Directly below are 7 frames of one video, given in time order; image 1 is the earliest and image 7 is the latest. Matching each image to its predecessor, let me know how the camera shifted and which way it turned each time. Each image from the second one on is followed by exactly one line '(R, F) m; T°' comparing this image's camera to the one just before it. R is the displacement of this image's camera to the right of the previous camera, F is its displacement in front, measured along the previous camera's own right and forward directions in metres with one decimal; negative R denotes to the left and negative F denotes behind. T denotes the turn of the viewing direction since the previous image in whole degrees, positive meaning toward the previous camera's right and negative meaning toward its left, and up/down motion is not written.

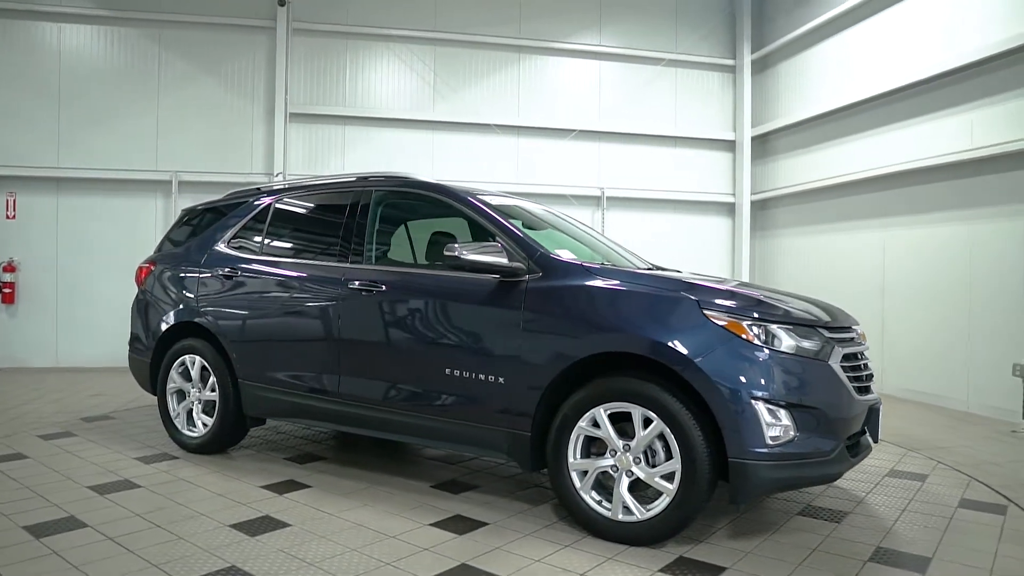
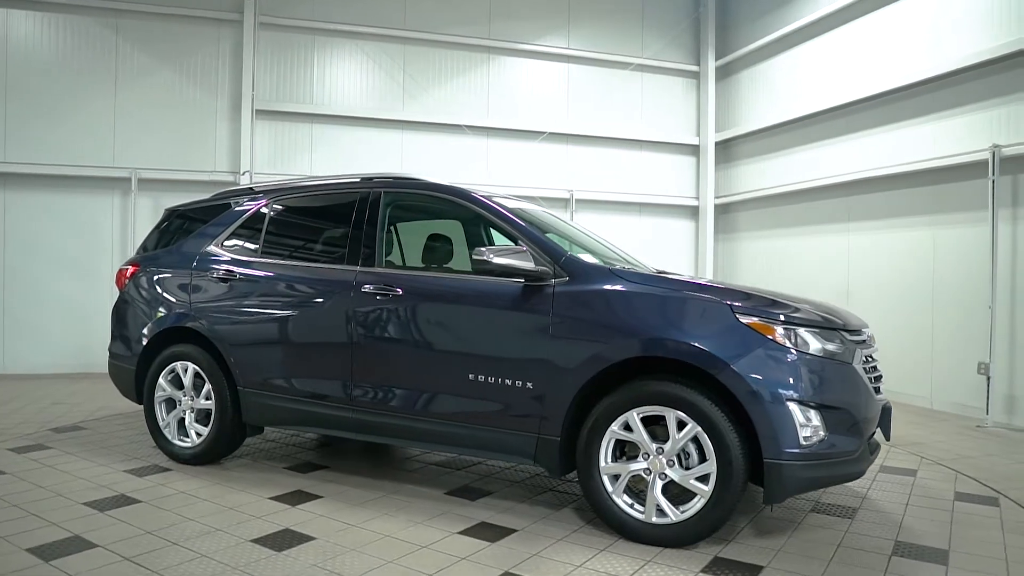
(-0.4, 0.0) m; +5°
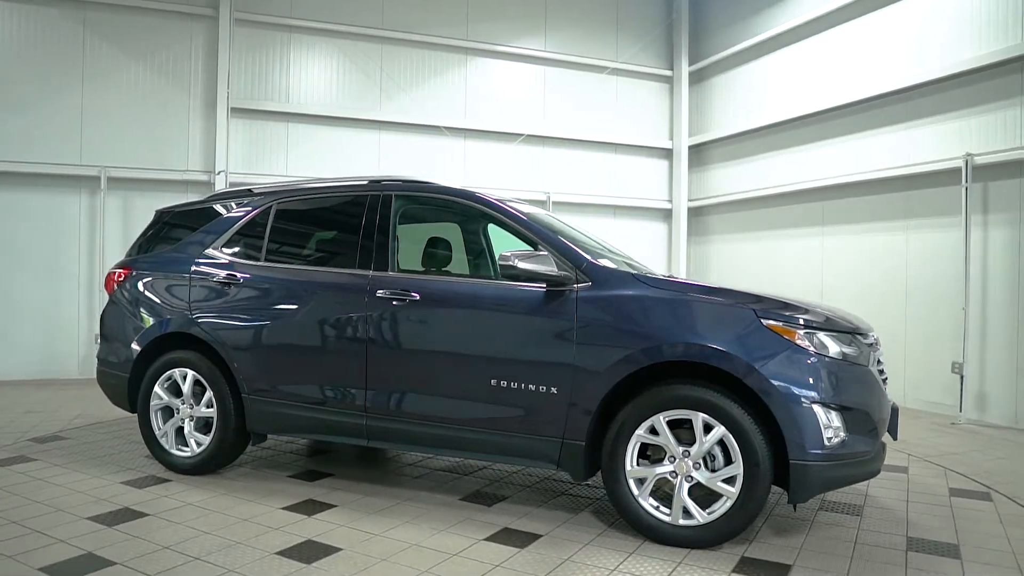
(-0.3, 0.0) m; +4°
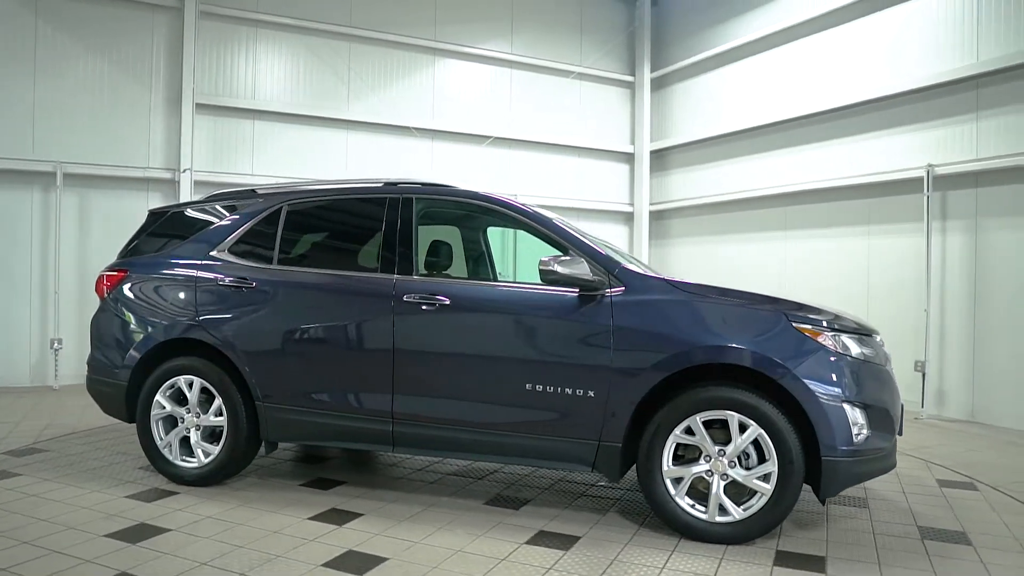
(-0.5, 0.0) m; +5°
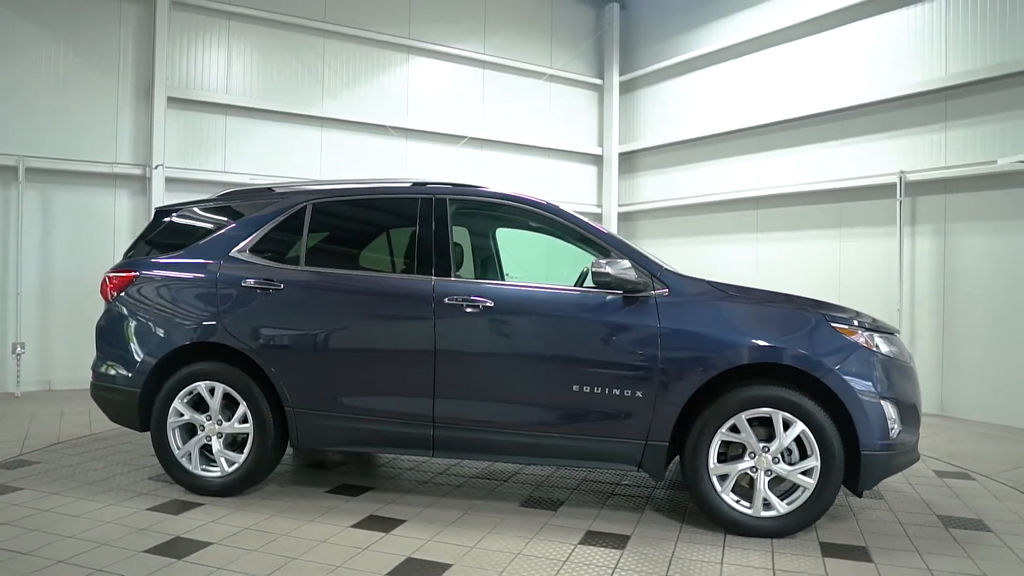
(-0.5, 0.0) m; +5°
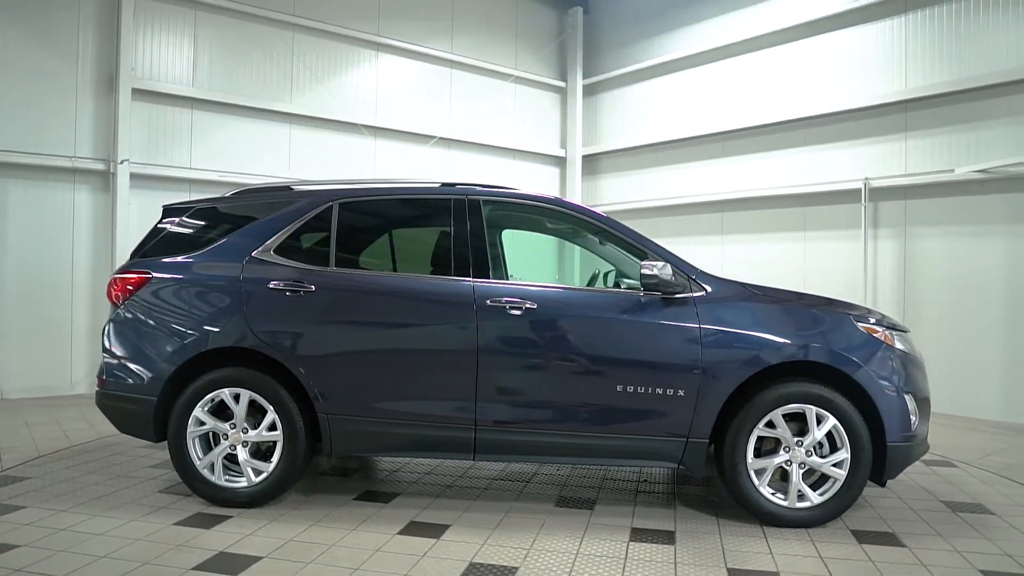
(-0.6, 0.0) m; +6°
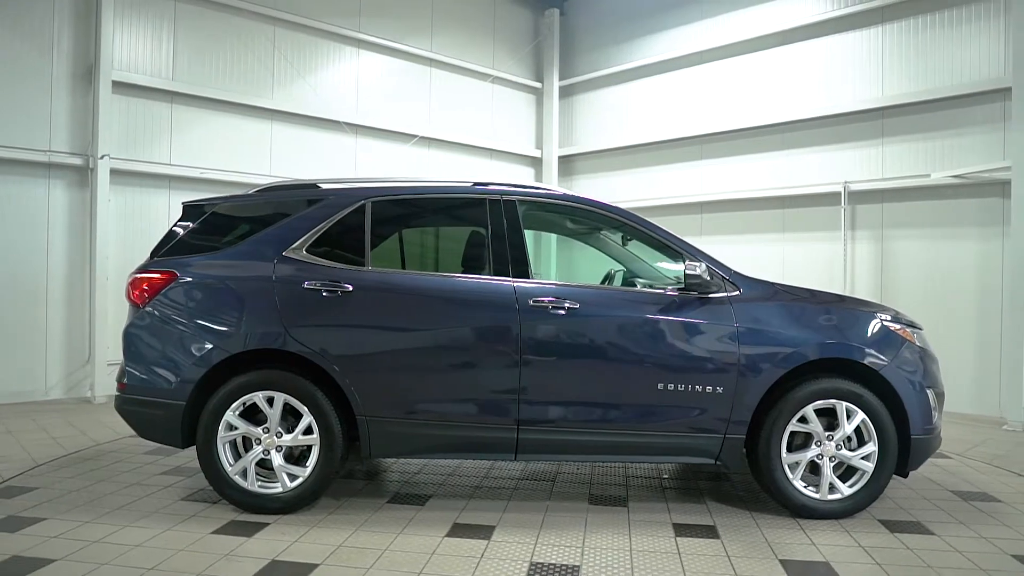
(-0.5, 0.0) m; +4°
